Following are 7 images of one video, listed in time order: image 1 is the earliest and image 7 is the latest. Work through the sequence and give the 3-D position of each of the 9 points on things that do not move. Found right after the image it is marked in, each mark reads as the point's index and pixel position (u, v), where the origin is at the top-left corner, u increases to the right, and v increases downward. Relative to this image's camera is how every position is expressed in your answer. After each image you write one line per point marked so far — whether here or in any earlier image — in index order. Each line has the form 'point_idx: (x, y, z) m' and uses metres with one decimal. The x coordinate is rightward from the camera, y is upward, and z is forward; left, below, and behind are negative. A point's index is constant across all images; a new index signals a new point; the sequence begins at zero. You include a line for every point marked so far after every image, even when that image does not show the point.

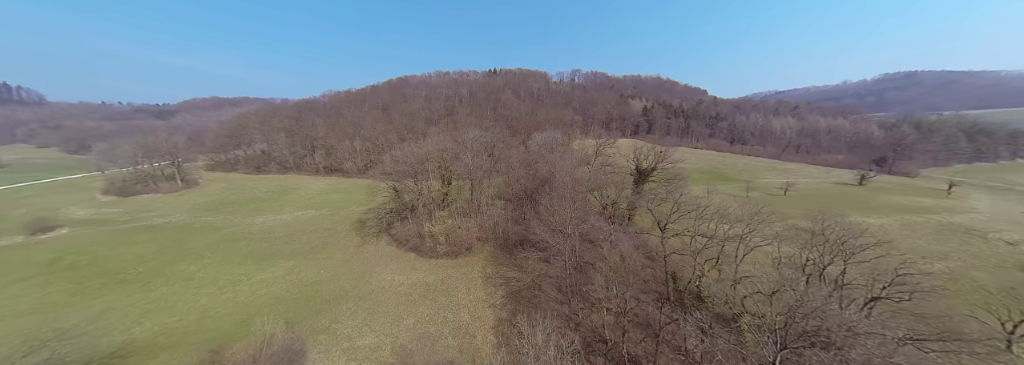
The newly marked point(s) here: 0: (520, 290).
0: (+0.5, -7.1, +18.0) m
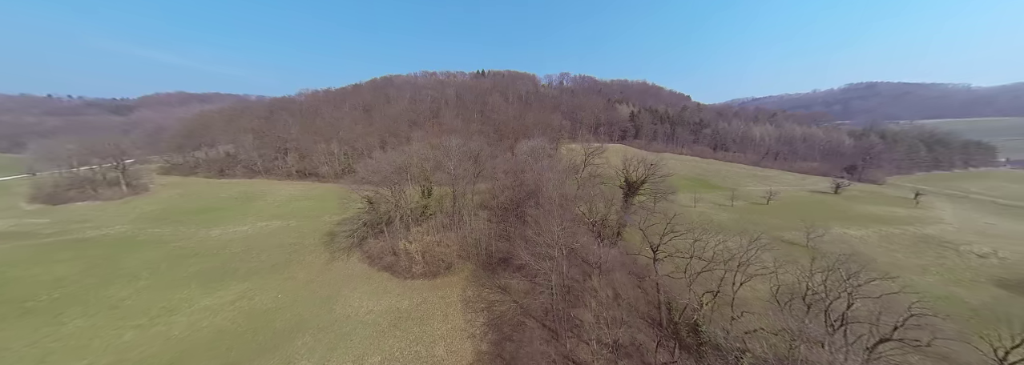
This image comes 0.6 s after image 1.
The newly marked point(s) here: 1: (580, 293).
0: (-0.6, -8.2, +16.4) m
1: (+4.0, -6.5, +15.8) m
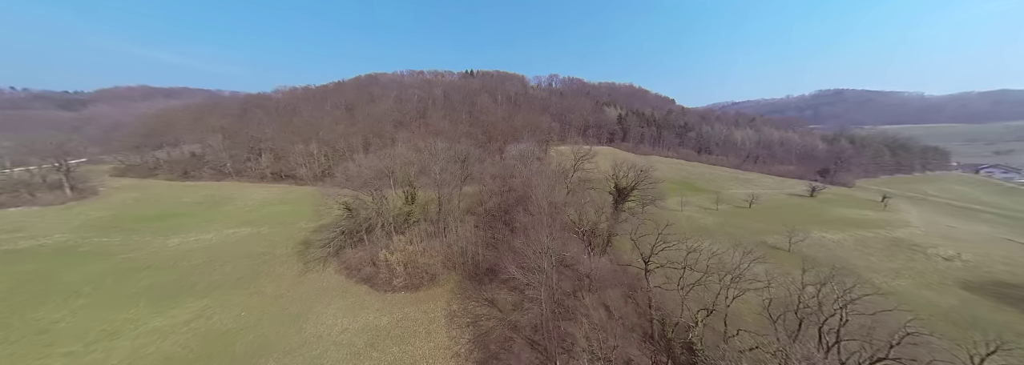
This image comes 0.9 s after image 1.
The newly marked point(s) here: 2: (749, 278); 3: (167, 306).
0: (-1.3, -8.7, +15.6) m
1: (+3.3, -7.0, +15.2) m
2: (+14.9, -6.0, +16.9) m
3: (-23.3, -8.4, +18.2) m
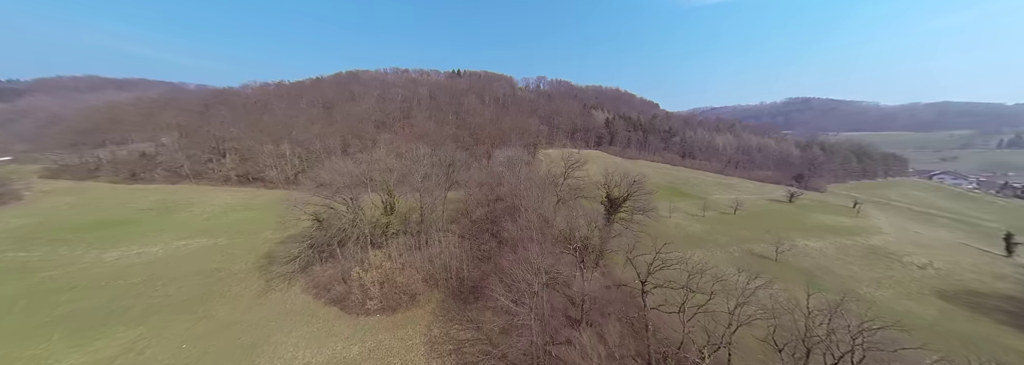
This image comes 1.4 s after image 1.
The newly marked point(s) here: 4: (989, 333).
0: (-2.0, -9.4, +14.0) m
1: (+2.7, -7.8, +13.9) m
2: (+14.2, -6.8, +16.3) m
3: (-24.1, -9.0, +15.4) m
4: (+30.6, -9.6, +17.2) m
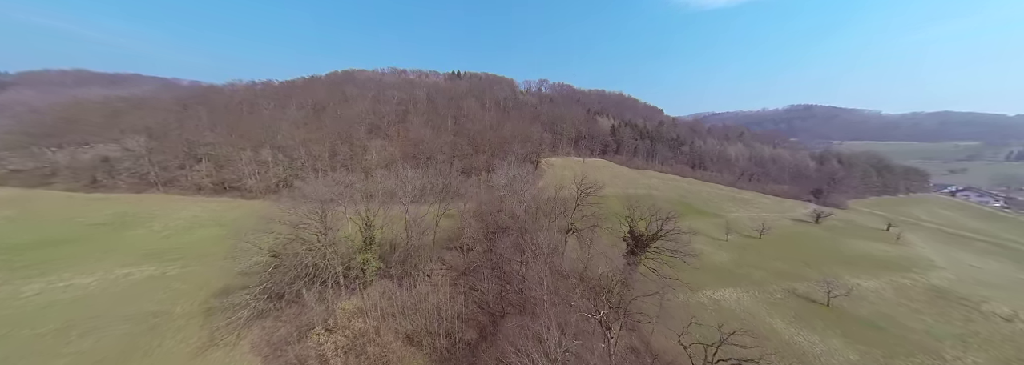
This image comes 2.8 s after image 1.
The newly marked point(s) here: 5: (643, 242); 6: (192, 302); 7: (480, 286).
0: (-1.7, -11.4, +9.8) m
1: (+2.9, -9.8, +9.7) m
2: (+14.5, -9.1, +12.1) m
3: (-23.9, -10.6, +11.1) m
4: (+30.8, -12.2, +13.1) m
5: (+8.5, -4.0, +17.7) m
6: (-23.6, -8.8, +19.8) m
7: (-2.2, -6.9, +18.7) m
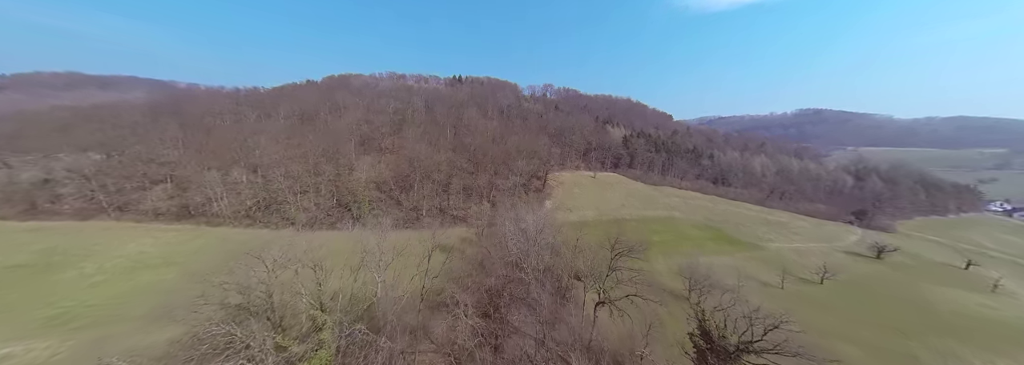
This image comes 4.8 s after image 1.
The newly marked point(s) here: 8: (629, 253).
0: (-1.1, -14.8, +3.5) m
1: (+3.6, -13.2, +3.3) m
2: (+15.1, -12.6, +5.7) m
3: (-23.2, -13.9, +5.0) m
4: (+31.4, -15.7, +6.5) m
5: (+9.3, -7.5, +11.3) m
6: (-22.9, -12.2, +13.7) m
7: (-1.5, -10.3, +12.4) m
8: (+7.8, -3.9, +17.3) m
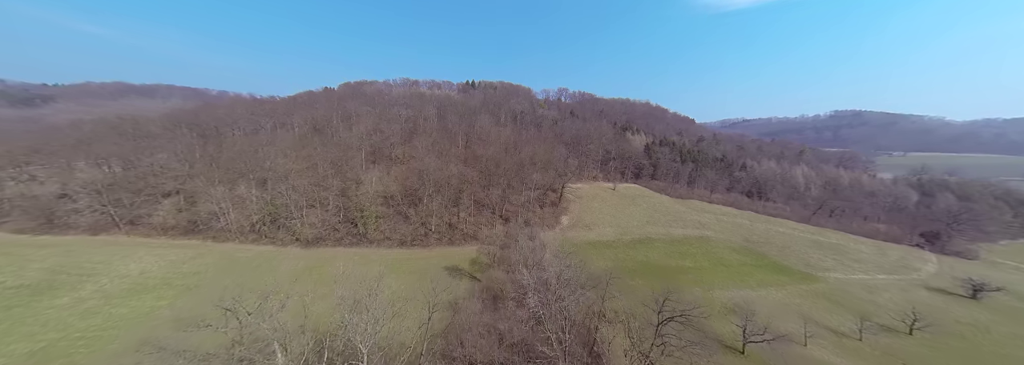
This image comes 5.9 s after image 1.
0: (-1.0, -16.7, -0.1) m
1: (+3.7, -15.2, -0.5) m
2: (+15.4, -14.7, +1.2) m
3: (-22.9, -15.7, +2.7) m
4: (+31.7, -18.0, +1.1) m
5: (+9.9, -9.7, +7.3) m
6: (-22.1, -14.1, +11.4) m
7: (-0.8, -12.4, +8.9) m
8: (+8.8, -6.1, +13.3) m
